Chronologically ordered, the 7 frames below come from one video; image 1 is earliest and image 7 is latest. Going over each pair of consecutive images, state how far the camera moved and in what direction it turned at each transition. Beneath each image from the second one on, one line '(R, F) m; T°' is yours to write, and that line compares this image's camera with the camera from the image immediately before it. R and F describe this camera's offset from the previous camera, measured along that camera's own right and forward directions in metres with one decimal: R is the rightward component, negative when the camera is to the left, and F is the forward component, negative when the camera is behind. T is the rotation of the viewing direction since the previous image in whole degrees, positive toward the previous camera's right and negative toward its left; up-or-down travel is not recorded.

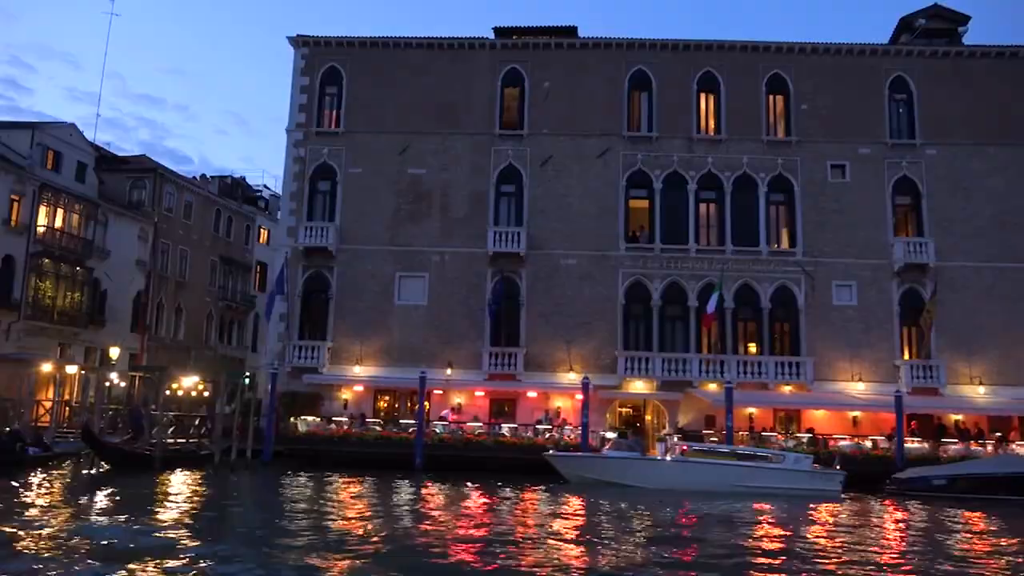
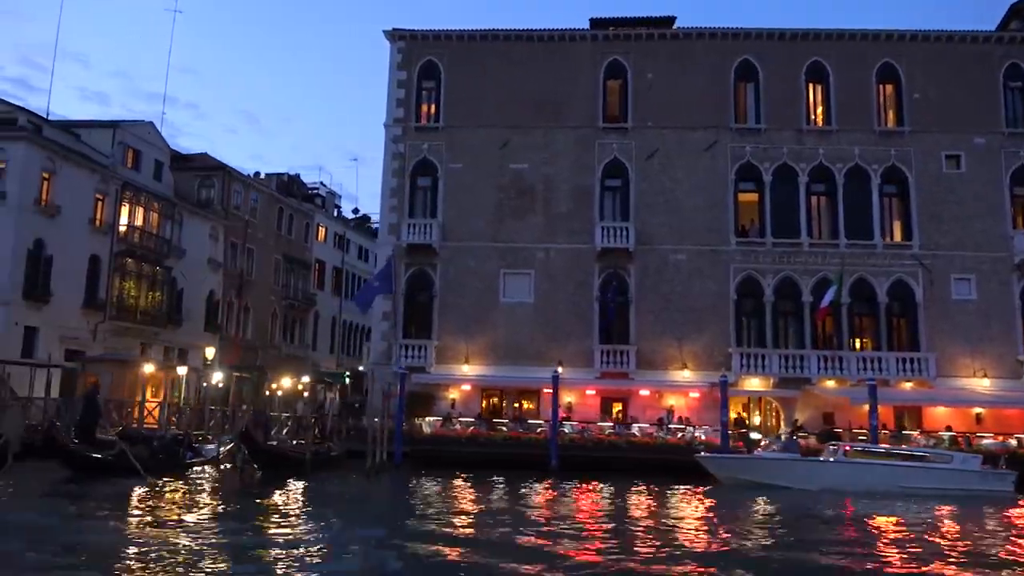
(-3.7, +0.5) m; -1°
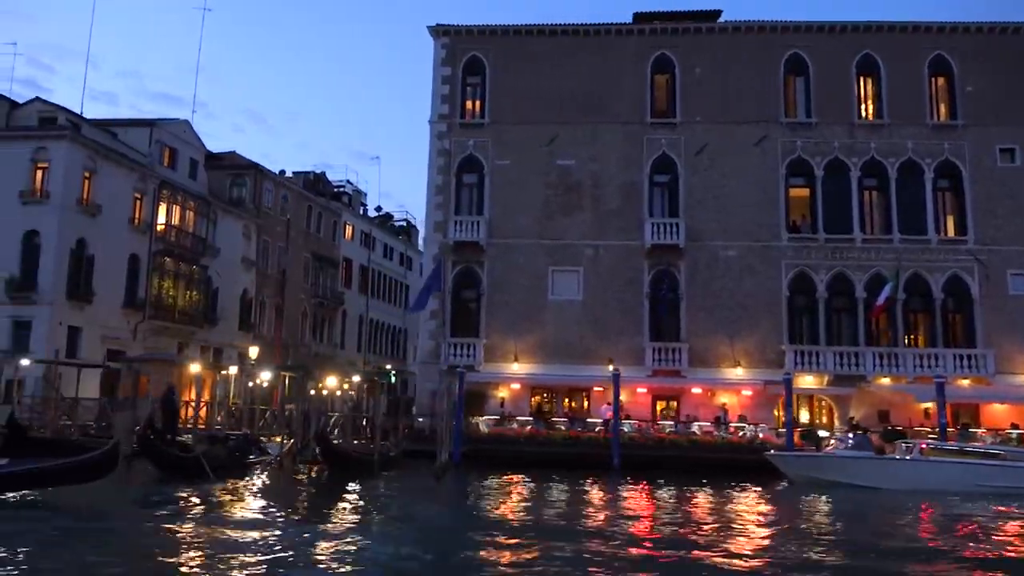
(-1.6, +0.3) m; 0°
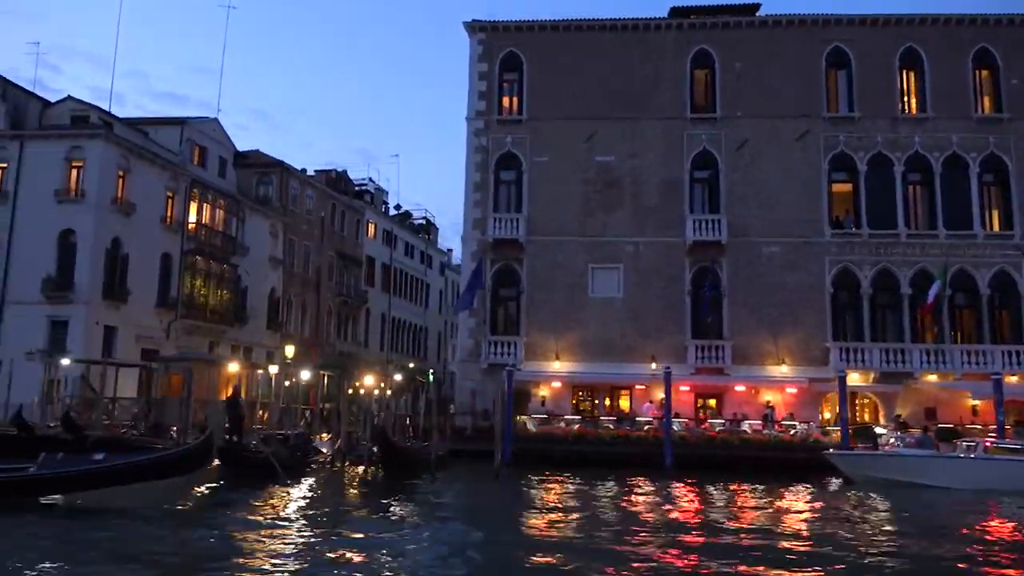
(-1.3, +0.2) m; 0°
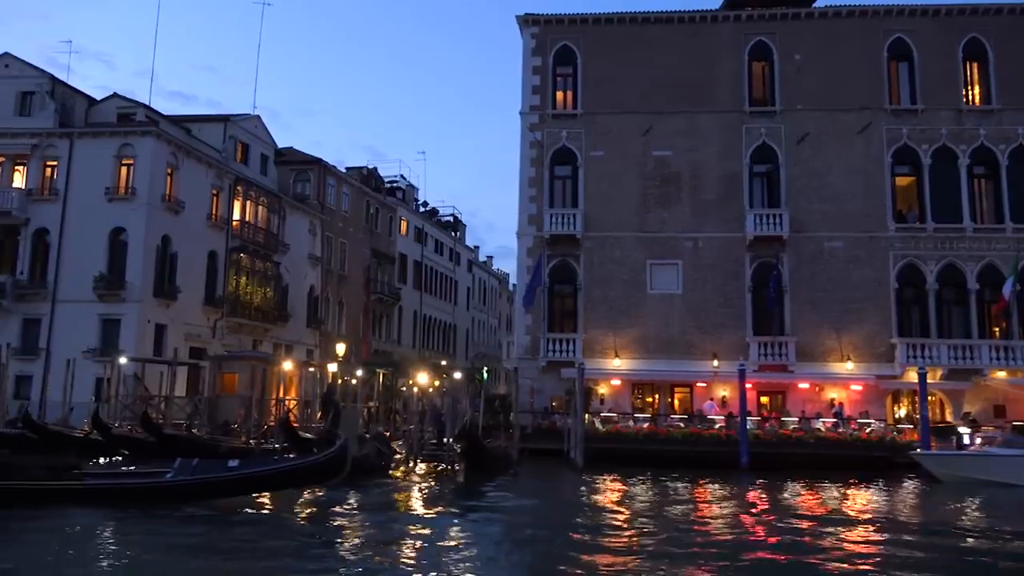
(-1.8, +0.3) m; -1°
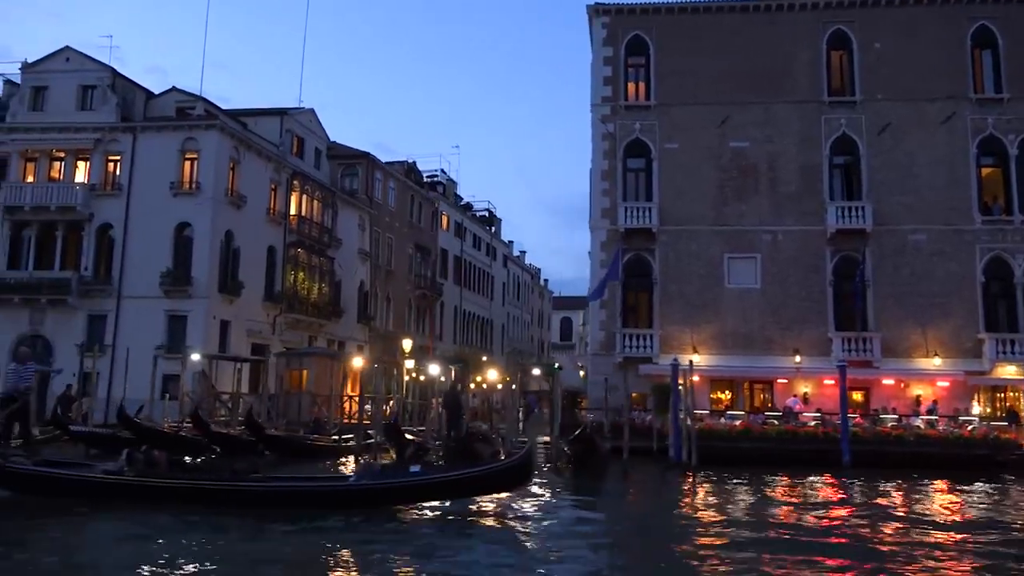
(-2.3, +0.4) m; -1°
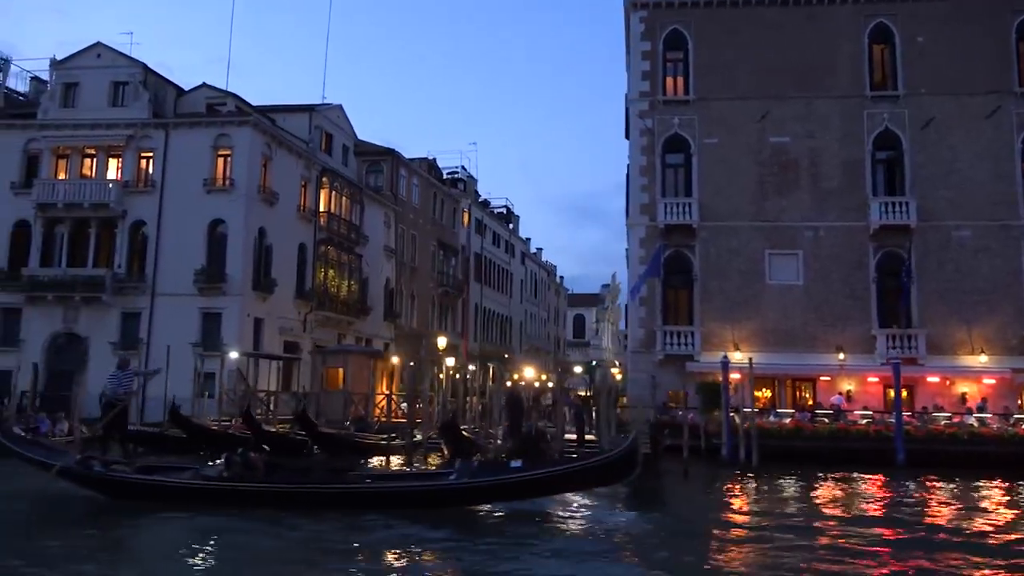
(-1.2, +0.2) m; 0°
